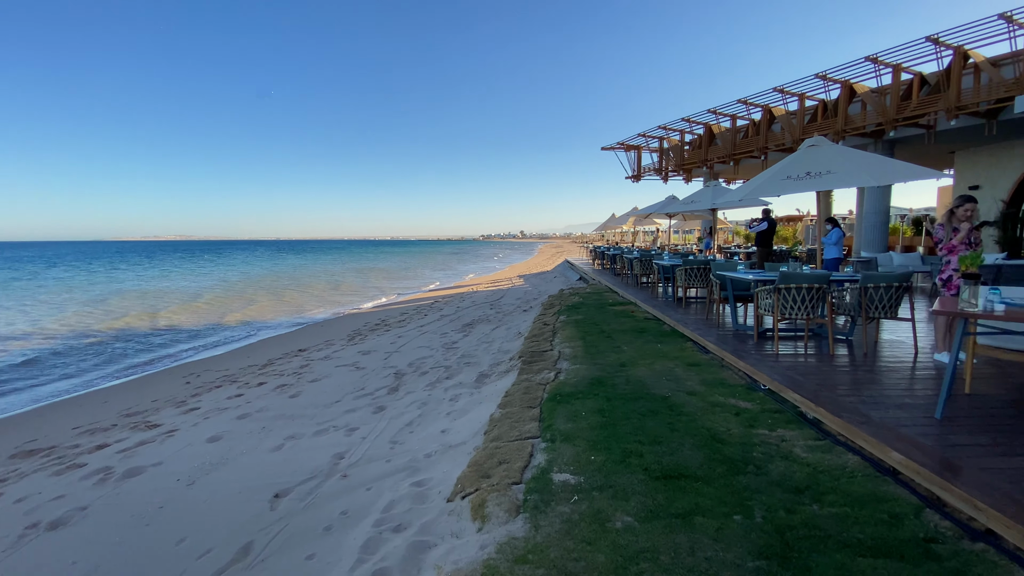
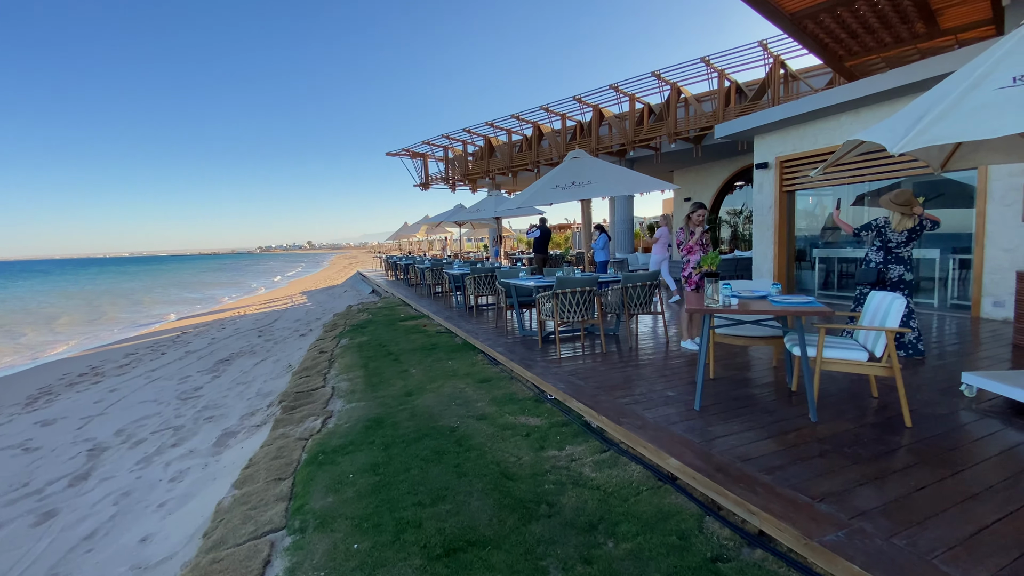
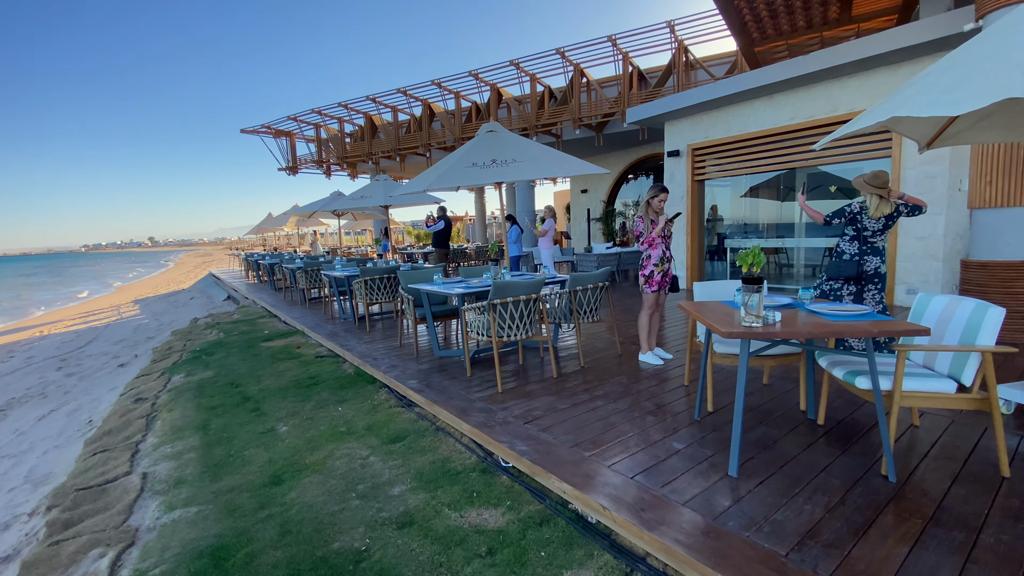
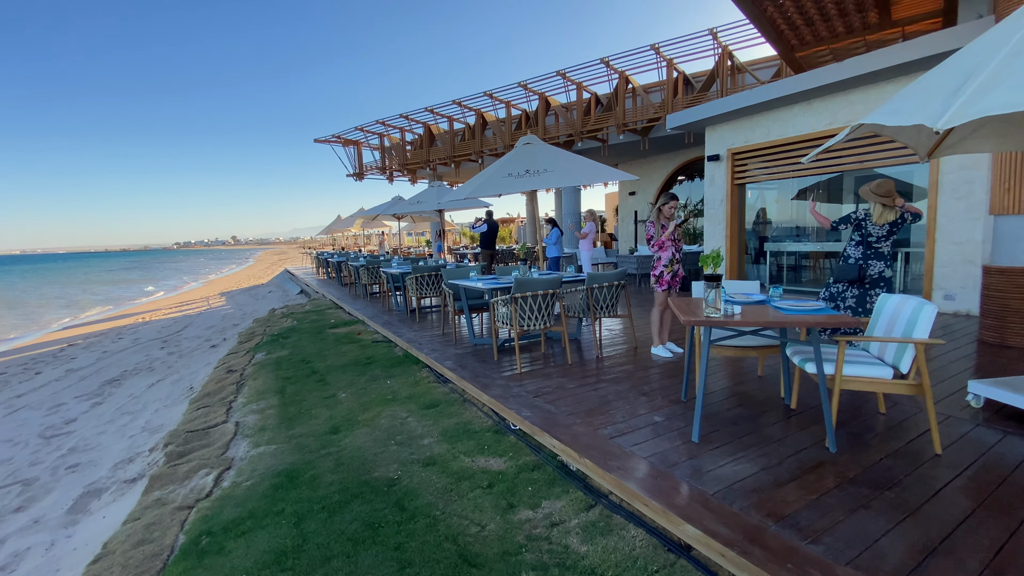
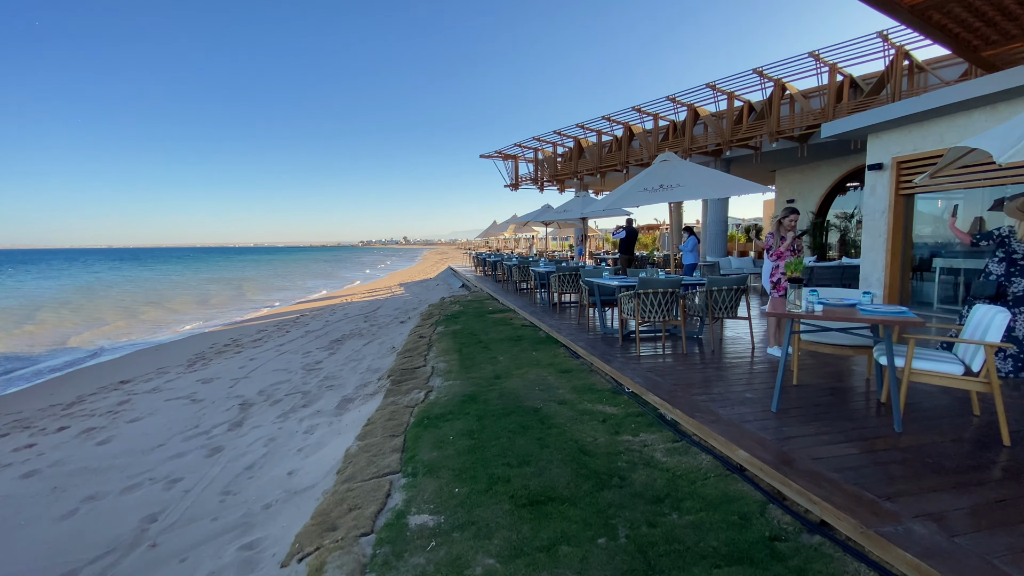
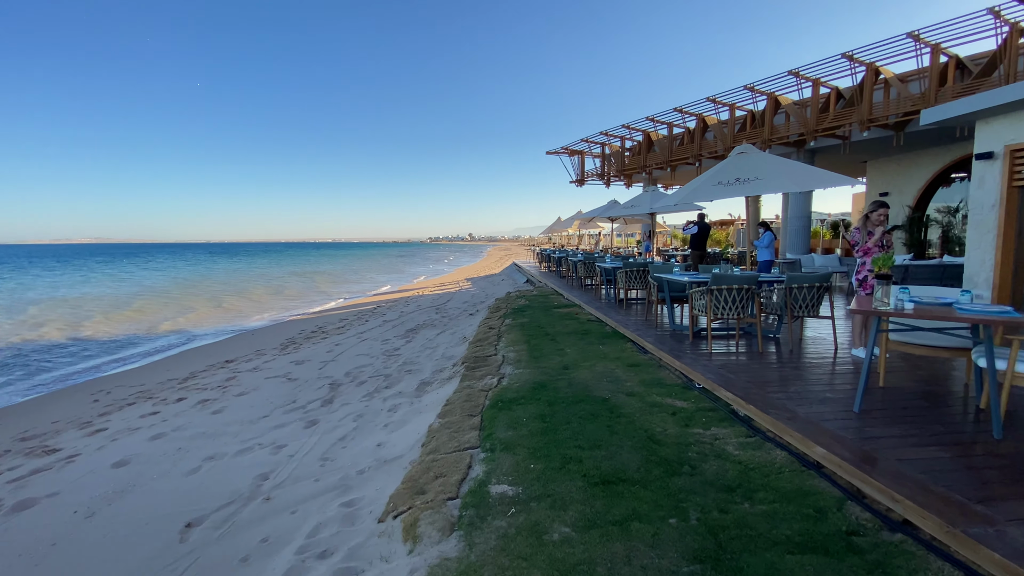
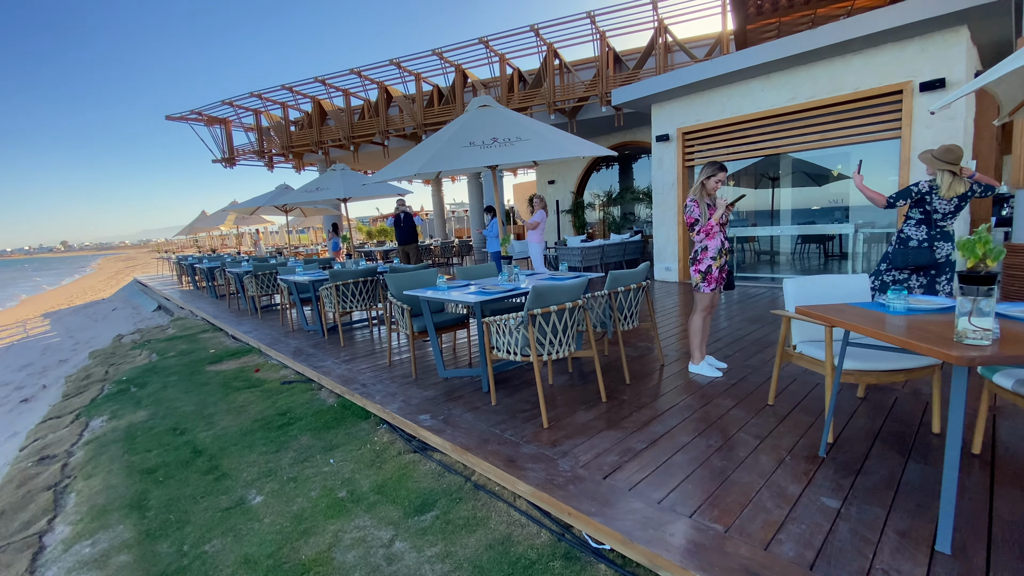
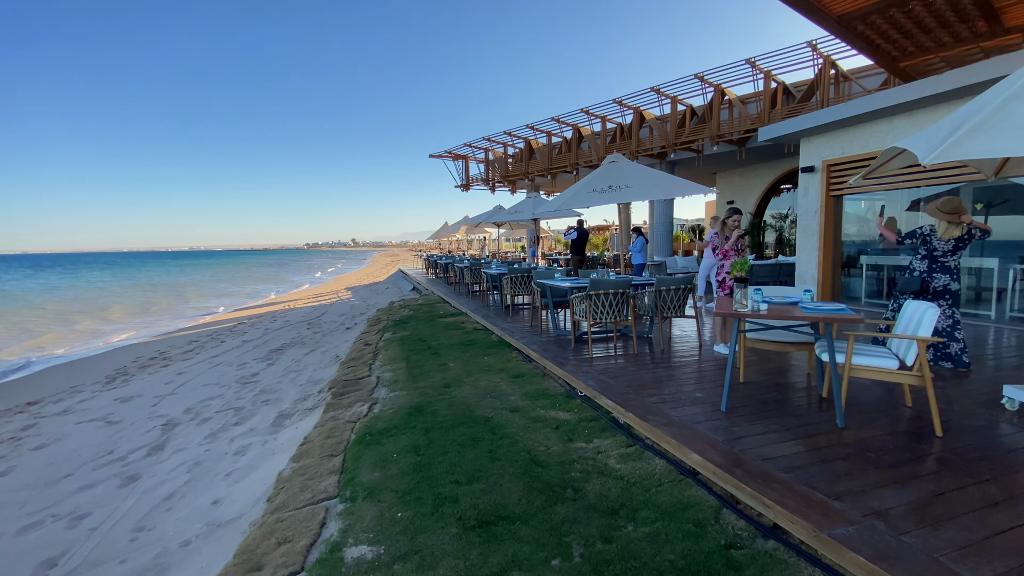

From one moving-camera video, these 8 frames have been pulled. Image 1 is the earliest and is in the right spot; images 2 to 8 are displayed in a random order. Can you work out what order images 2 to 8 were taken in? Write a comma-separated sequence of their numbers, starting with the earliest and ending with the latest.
6, 5, 8, 2, 4, 3, 7
